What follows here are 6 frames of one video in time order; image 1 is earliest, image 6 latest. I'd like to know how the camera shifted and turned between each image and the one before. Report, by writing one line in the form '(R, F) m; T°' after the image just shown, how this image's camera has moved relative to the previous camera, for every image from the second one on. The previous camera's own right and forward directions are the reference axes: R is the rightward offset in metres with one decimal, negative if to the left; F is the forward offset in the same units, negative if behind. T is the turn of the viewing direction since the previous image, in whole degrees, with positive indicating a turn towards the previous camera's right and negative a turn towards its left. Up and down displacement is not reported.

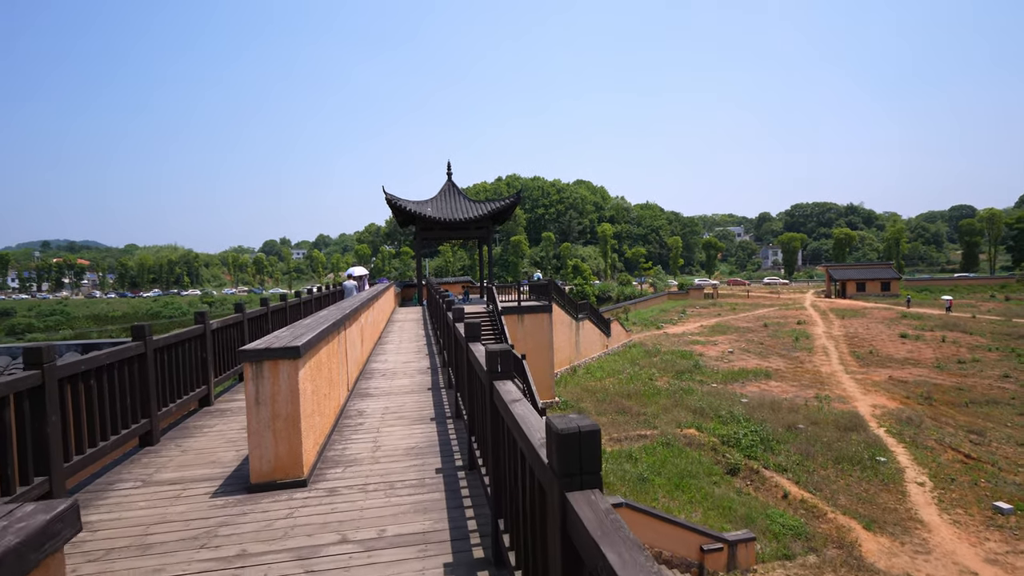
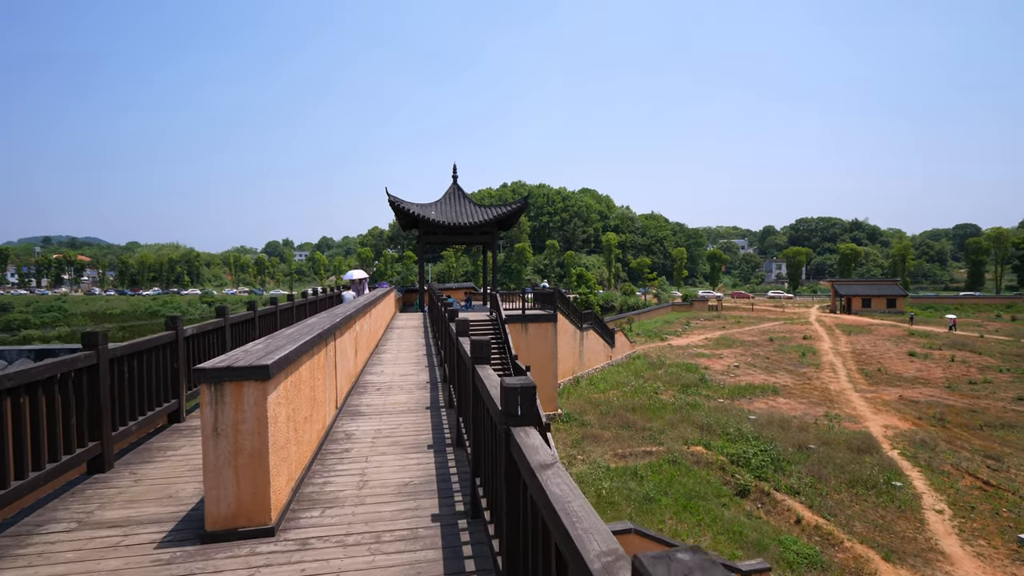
(-0.1, +0.4) m; 0°
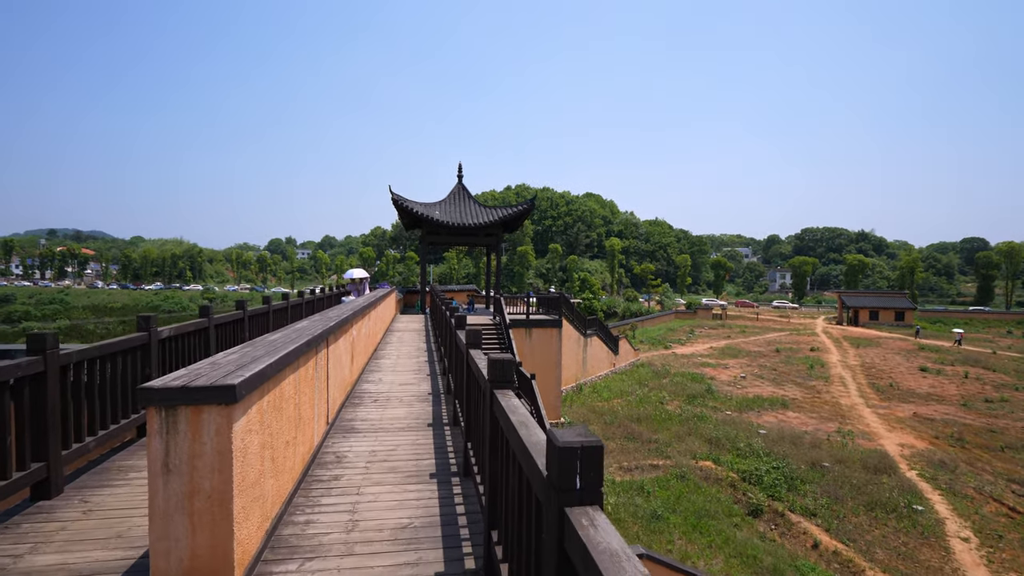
(-0.1, +0.4) m; 0°
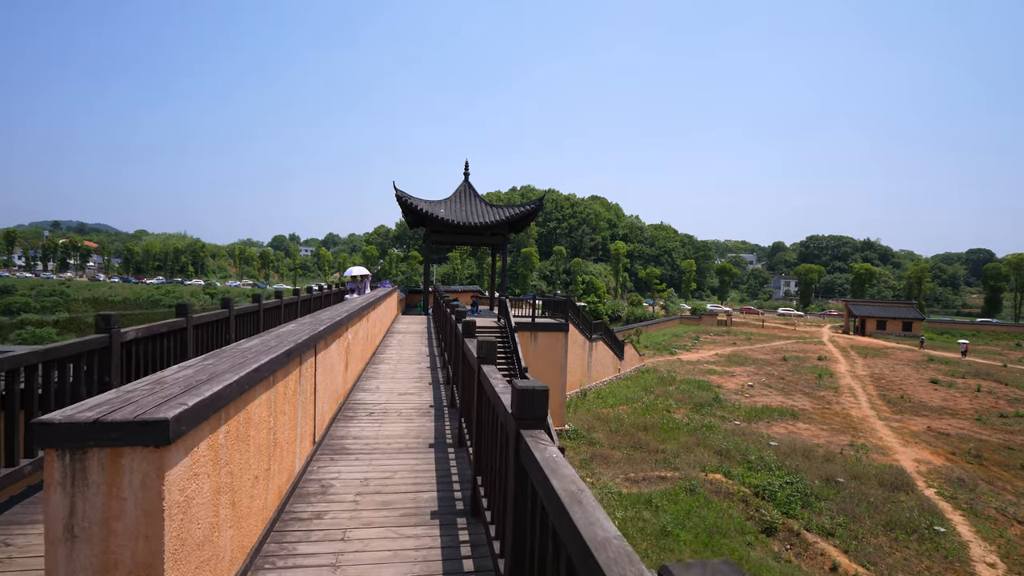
(-0.1, +0.4) m; 0°
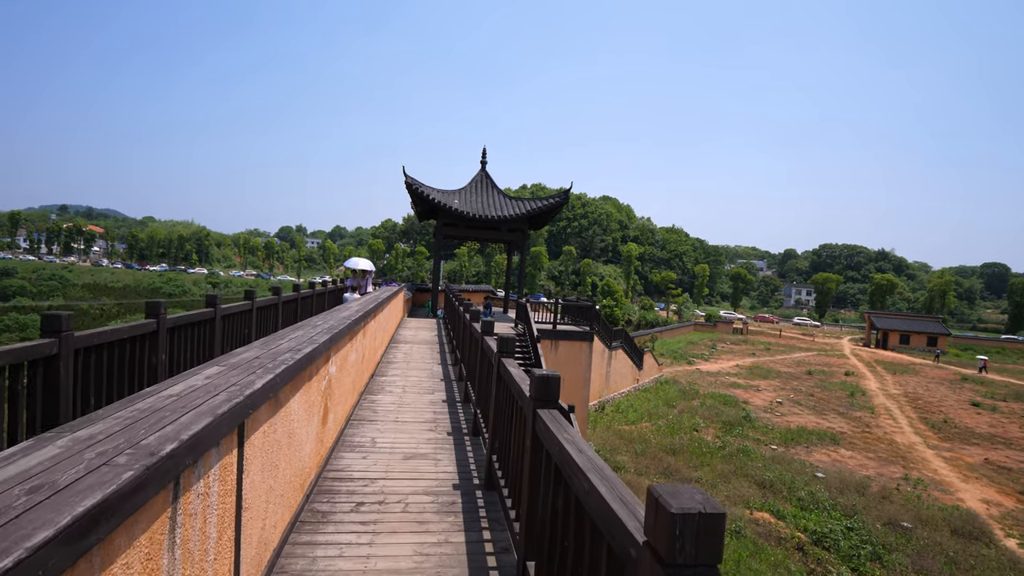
(-0.3, +1.3) m; -1°
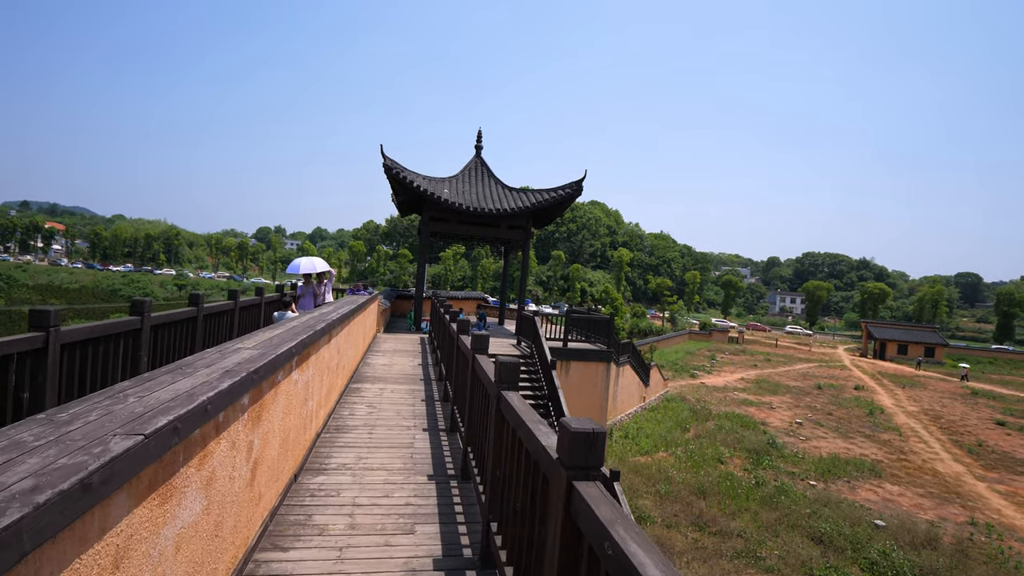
(-0.3, +1.9) m; +2°
